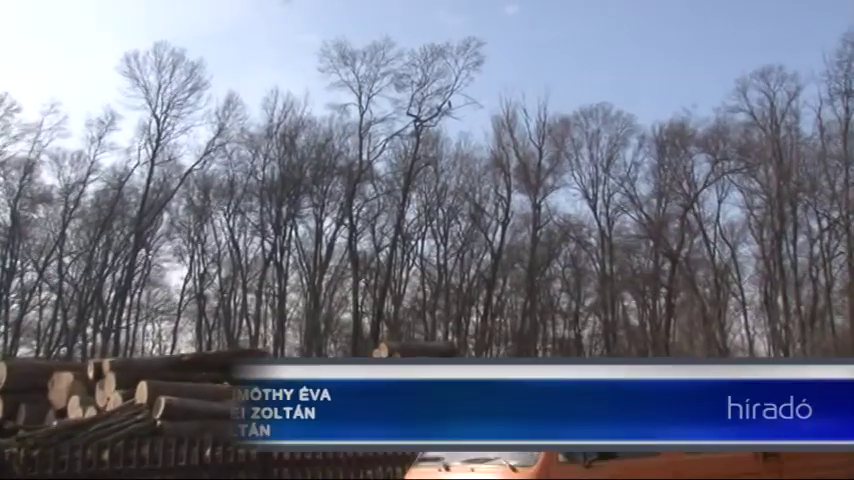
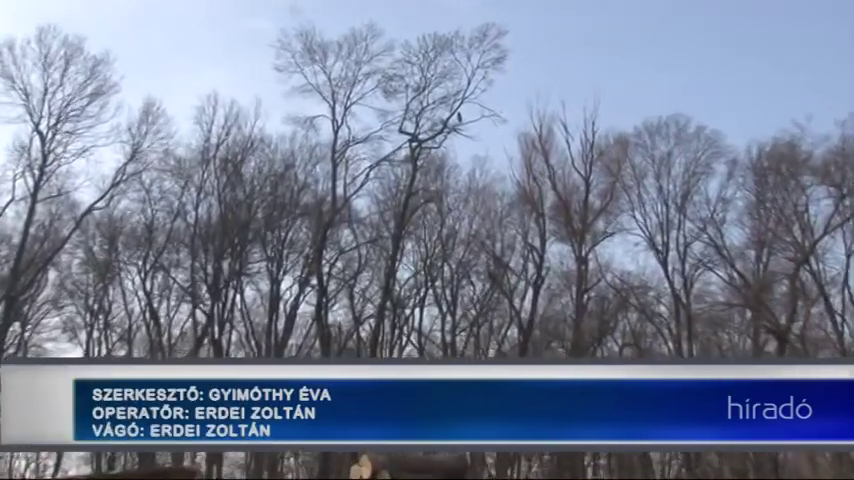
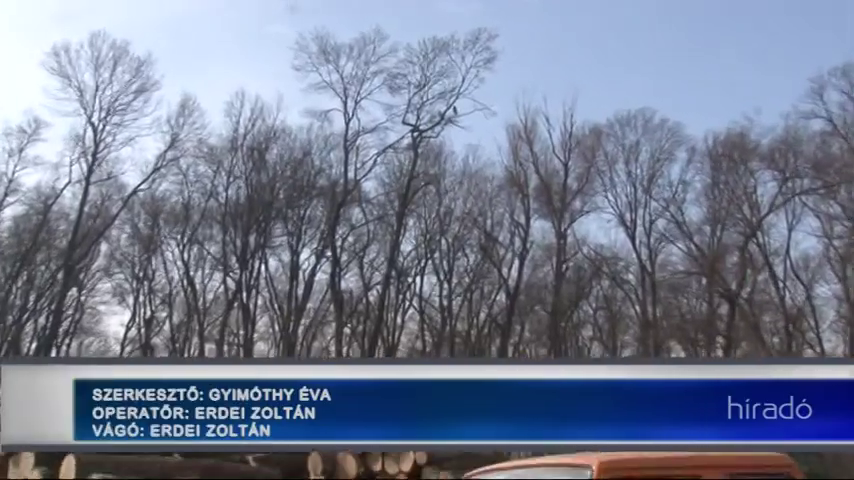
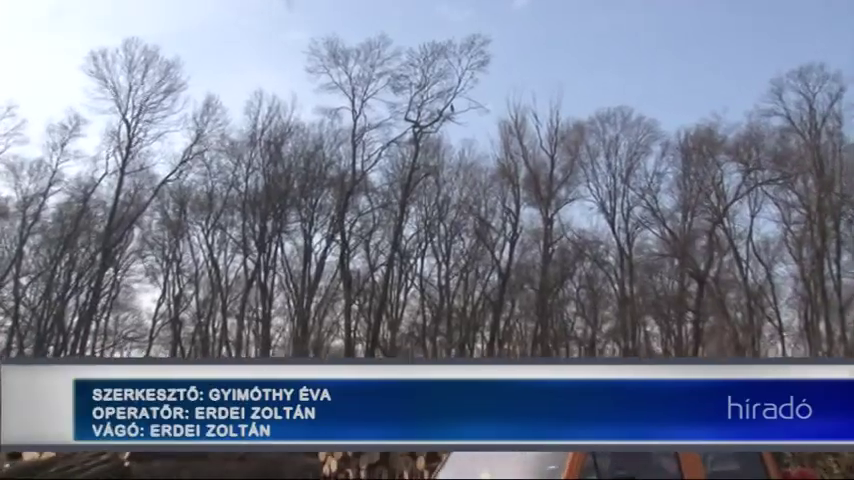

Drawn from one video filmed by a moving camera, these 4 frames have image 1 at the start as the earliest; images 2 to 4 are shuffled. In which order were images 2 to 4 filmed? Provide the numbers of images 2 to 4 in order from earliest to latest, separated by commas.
4, 3, 2
